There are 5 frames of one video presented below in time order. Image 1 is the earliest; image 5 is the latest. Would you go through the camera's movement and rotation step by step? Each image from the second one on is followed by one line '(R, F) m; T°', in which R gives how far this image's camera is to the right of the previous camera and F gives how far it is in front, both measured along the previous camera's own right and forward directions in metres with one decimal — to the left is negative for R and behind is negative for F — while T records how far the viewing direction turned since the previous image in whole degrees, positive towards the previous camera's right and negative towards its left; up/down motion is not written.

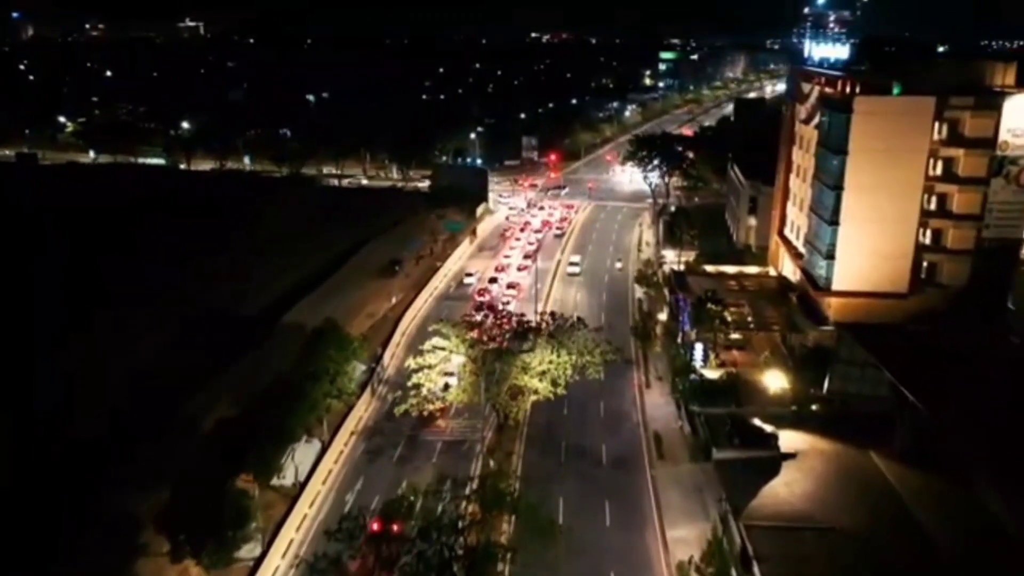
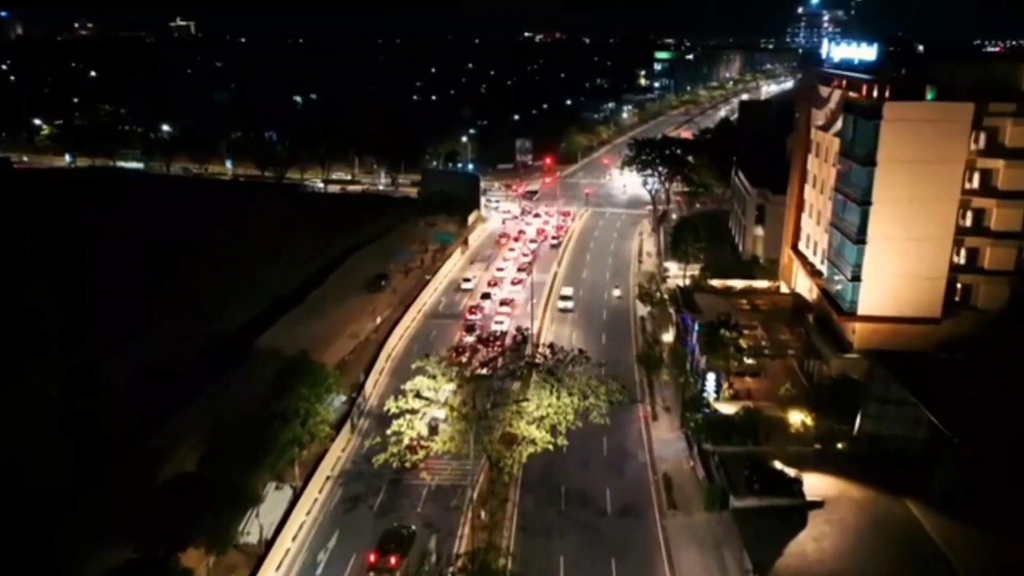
(0.0, +4.1) m; 0°
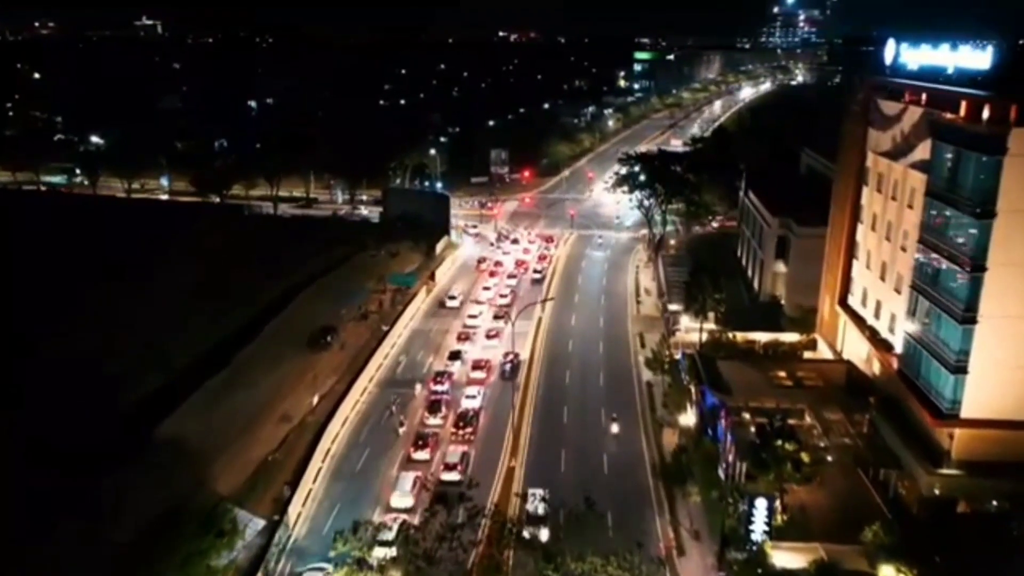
(+0.1, +11.5) m; +2°
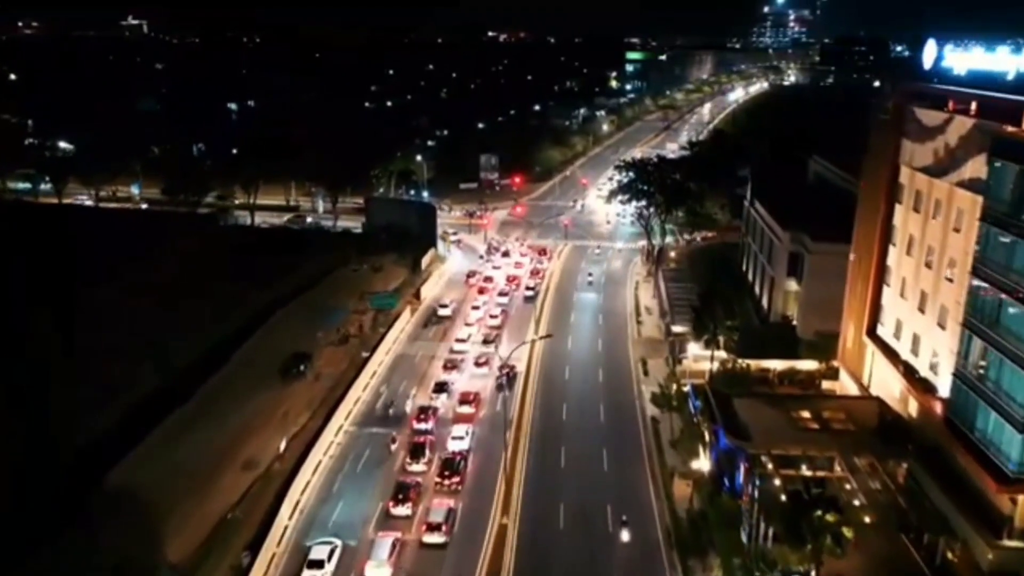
(0.0, +4.4) m; +1°
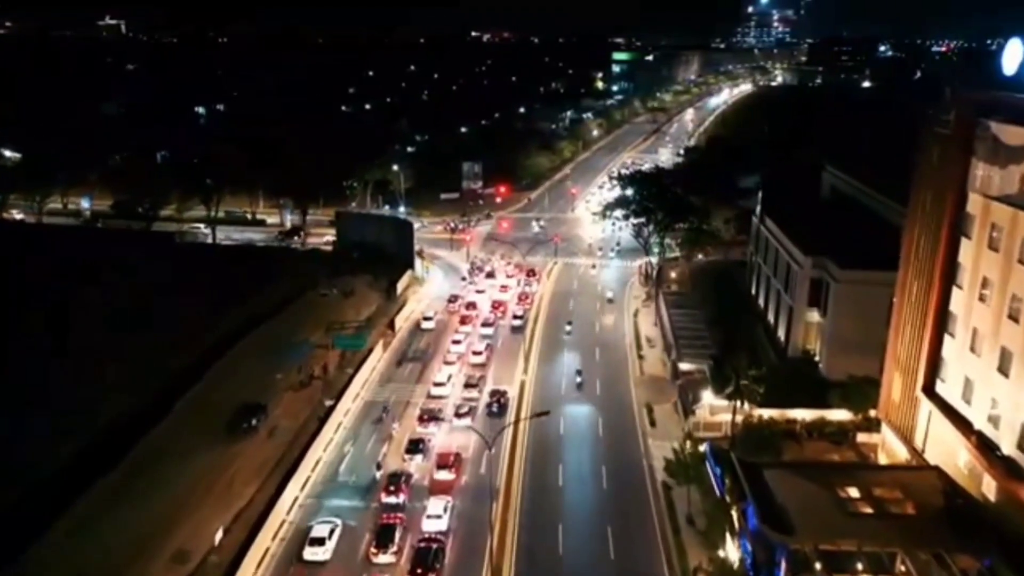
(0.0, +6.5) m; +1°
